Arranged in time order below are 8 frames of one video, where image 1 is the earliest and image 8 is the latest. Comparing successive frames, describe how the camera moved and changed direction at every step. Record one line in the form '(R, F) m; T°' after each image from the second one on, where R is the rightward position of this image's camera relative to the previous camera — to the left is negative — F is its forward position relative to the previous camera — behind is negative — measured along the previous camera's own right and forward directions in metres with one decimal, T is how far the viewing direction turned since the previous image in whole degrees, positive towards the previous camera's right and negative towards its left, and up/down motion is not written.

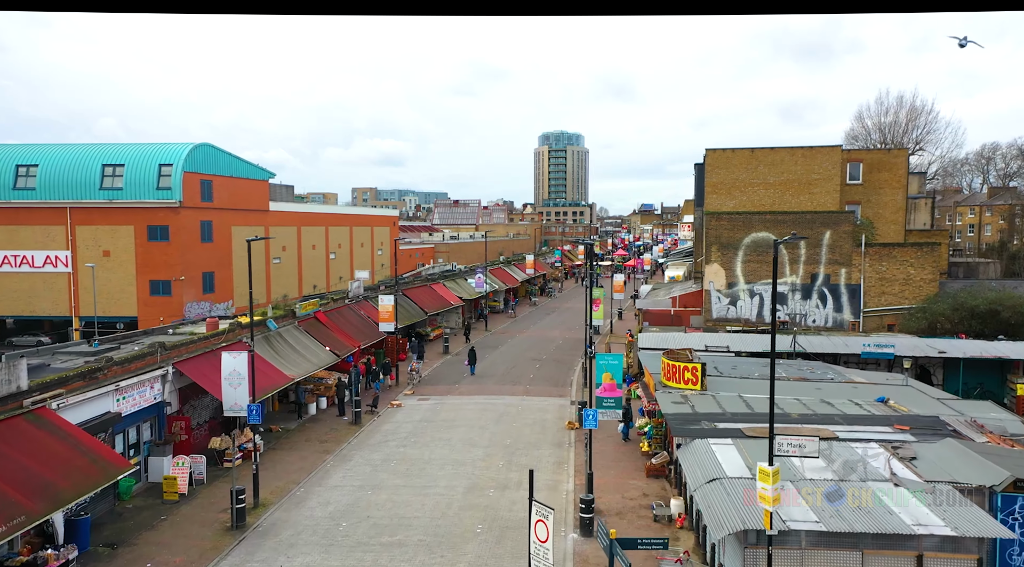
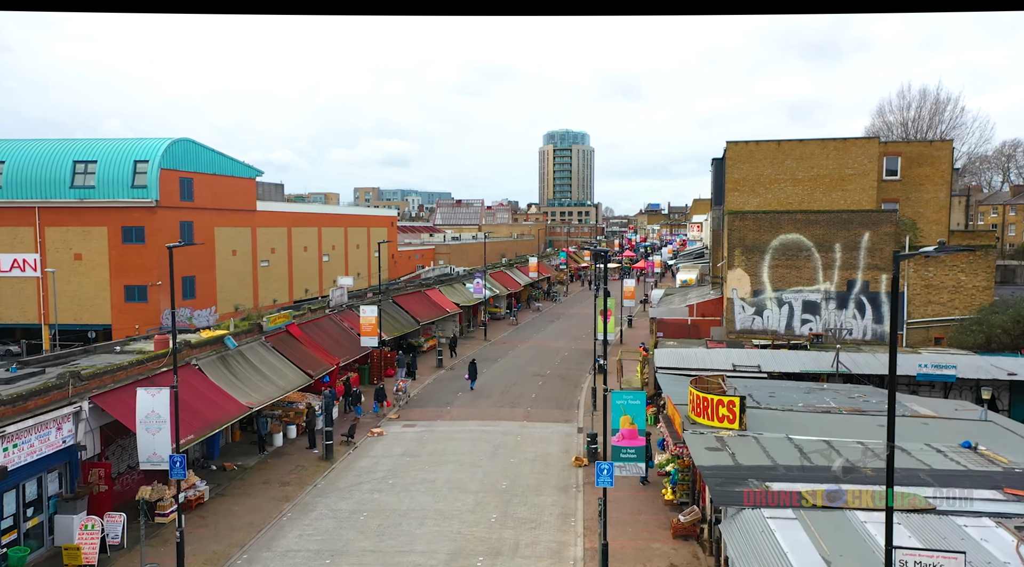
(+0.2, +3.5) m; 0°
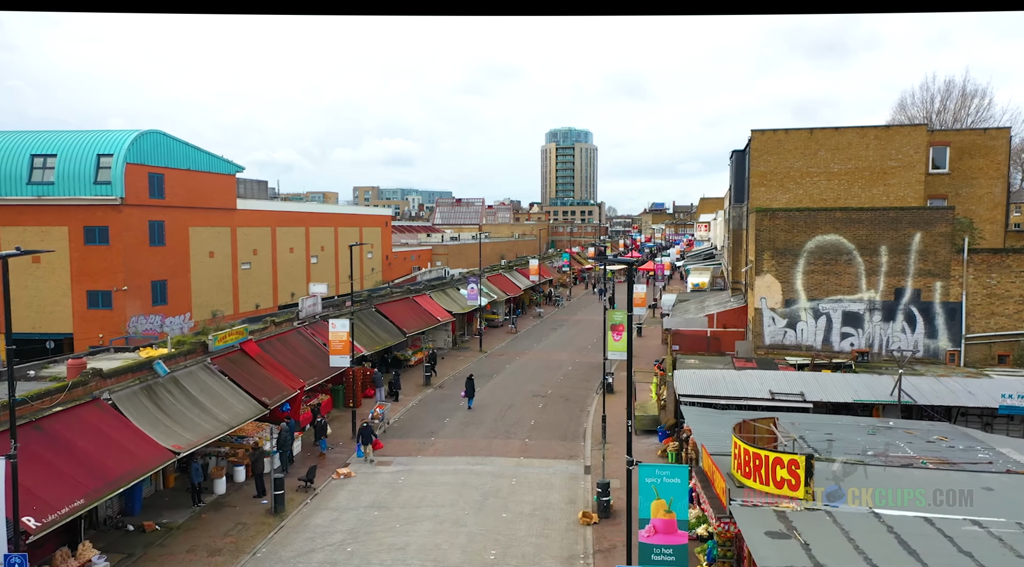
(+0.2, +3.9) m; 0°
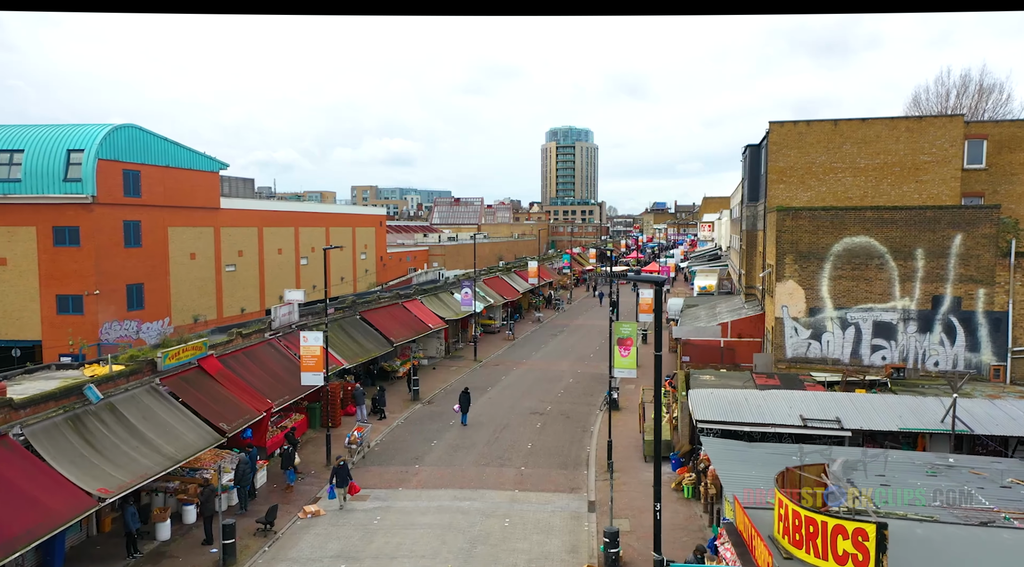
(+0.2, +2.5) m; 0°
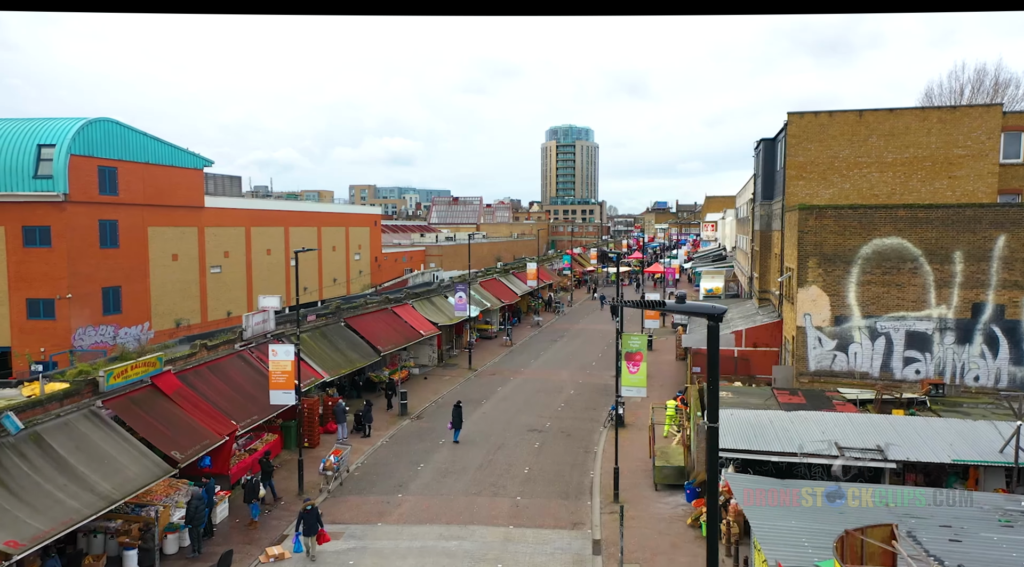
(+0.1, +2.2) m; 0°
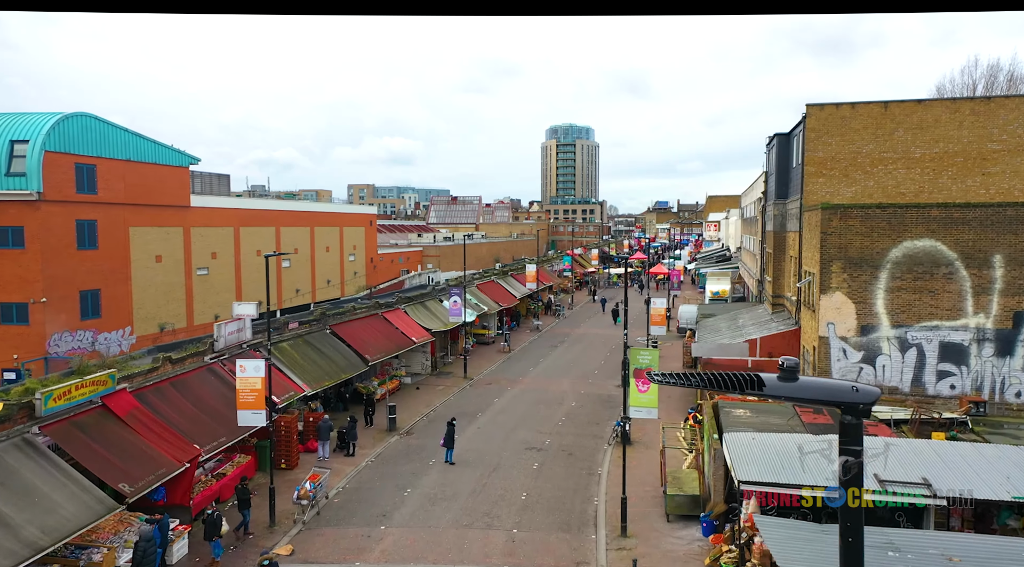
(+0.1, +1.9) m; 0°
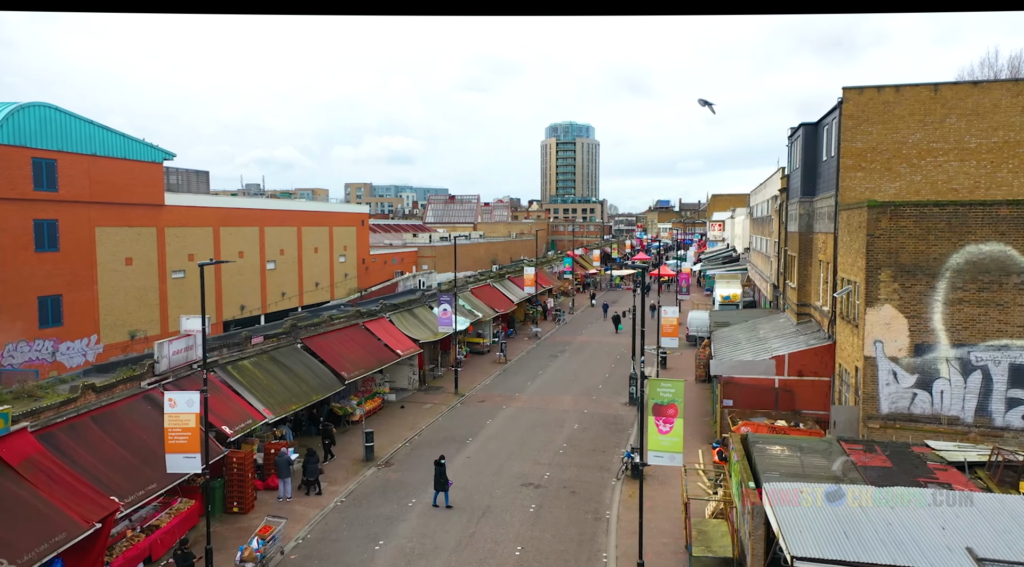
(+0.2, +3.0) m; 0°
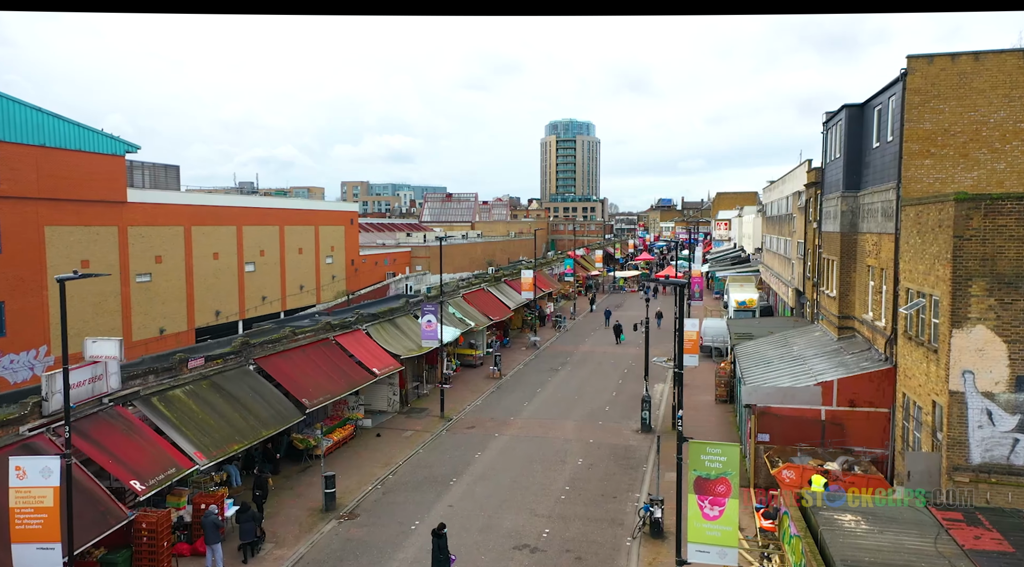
(+0.2, +3.7) m; 0°
